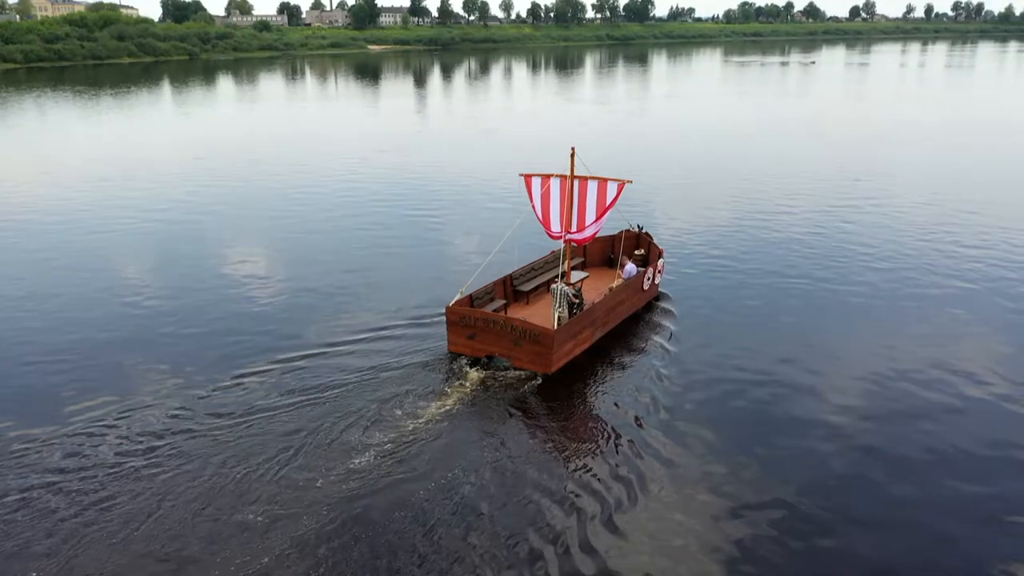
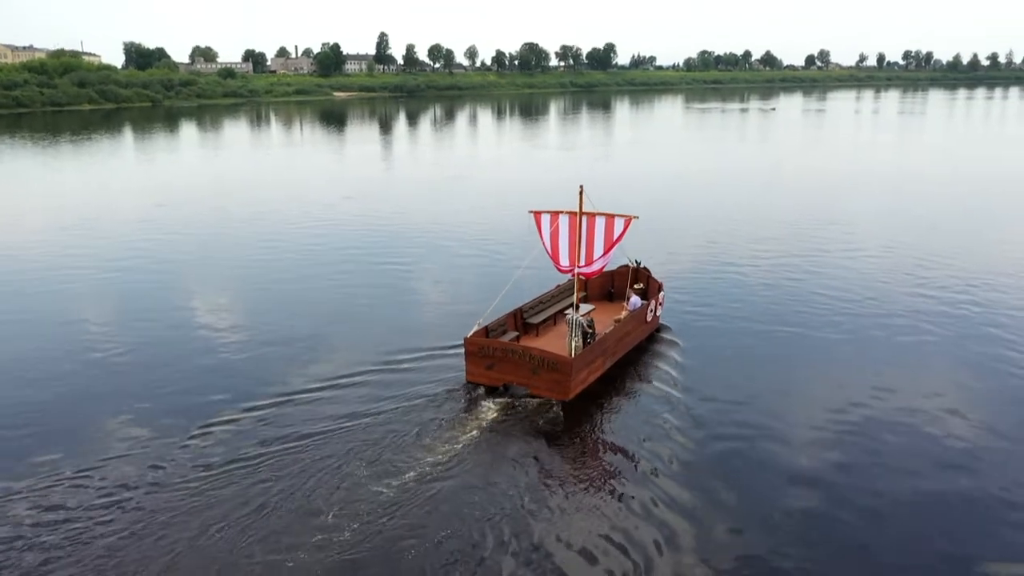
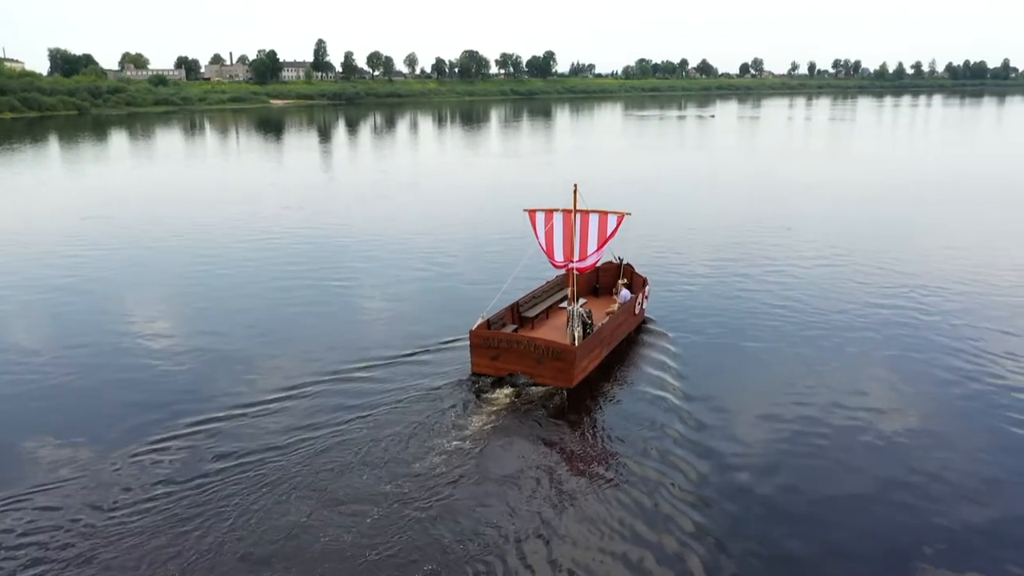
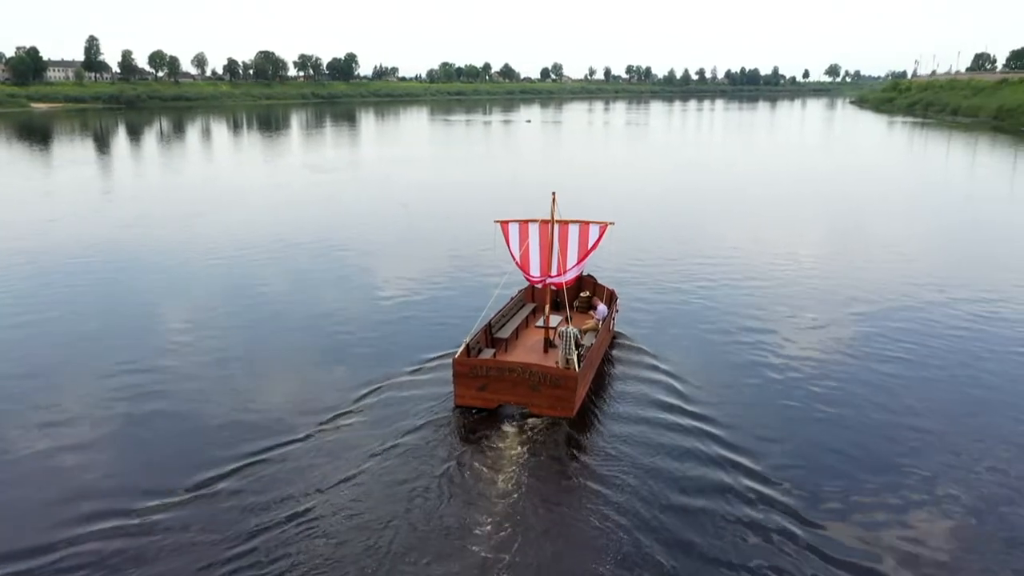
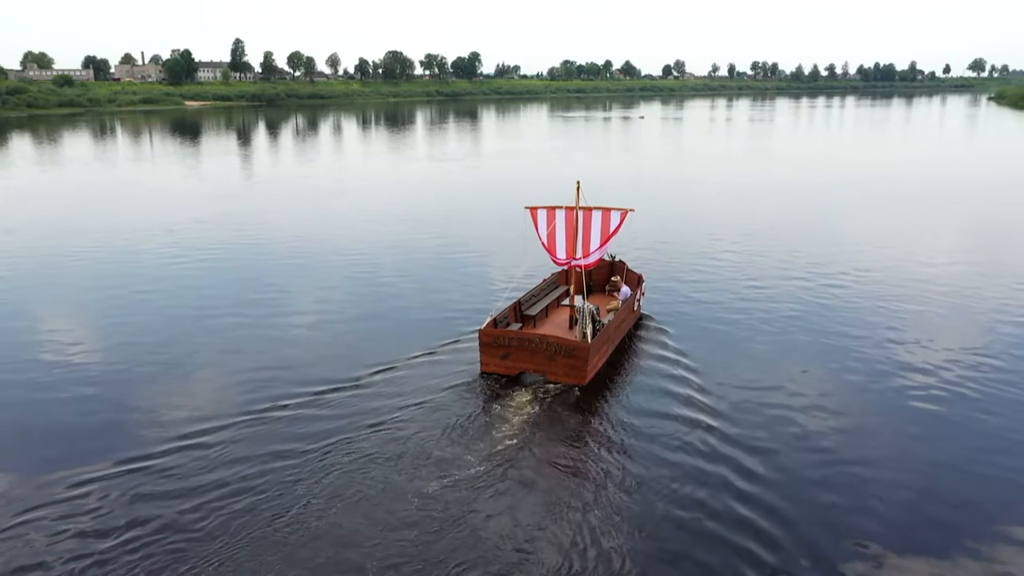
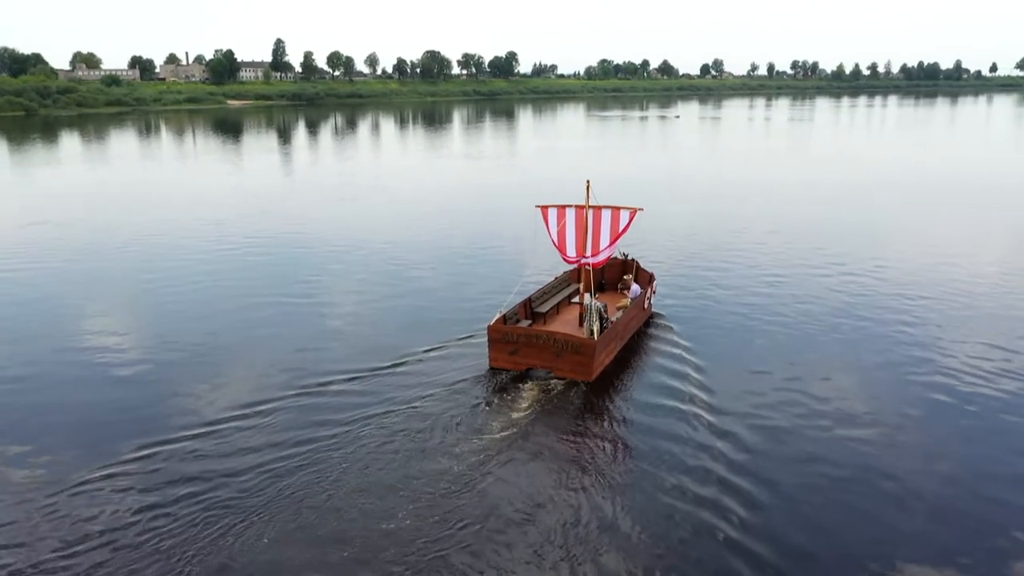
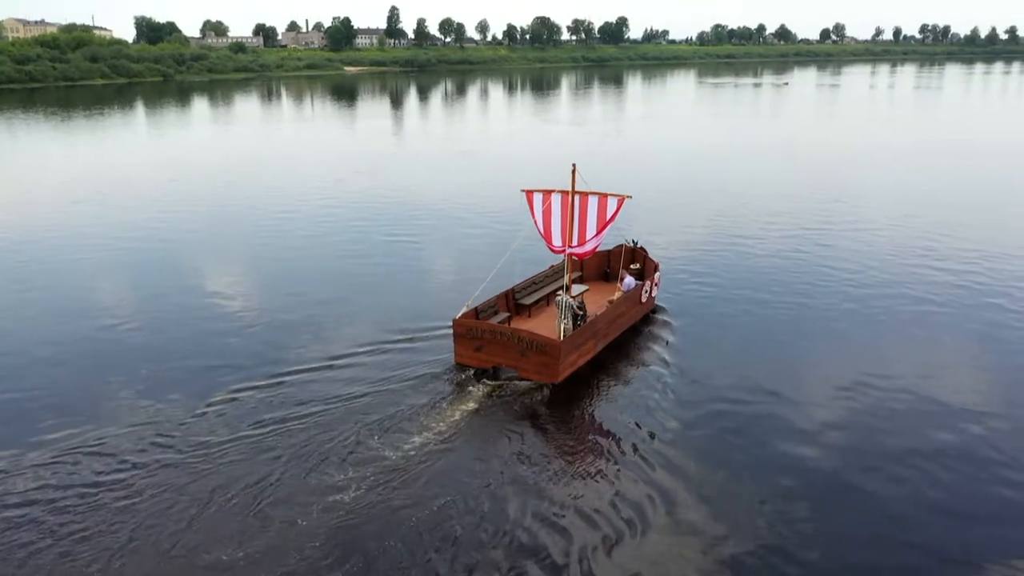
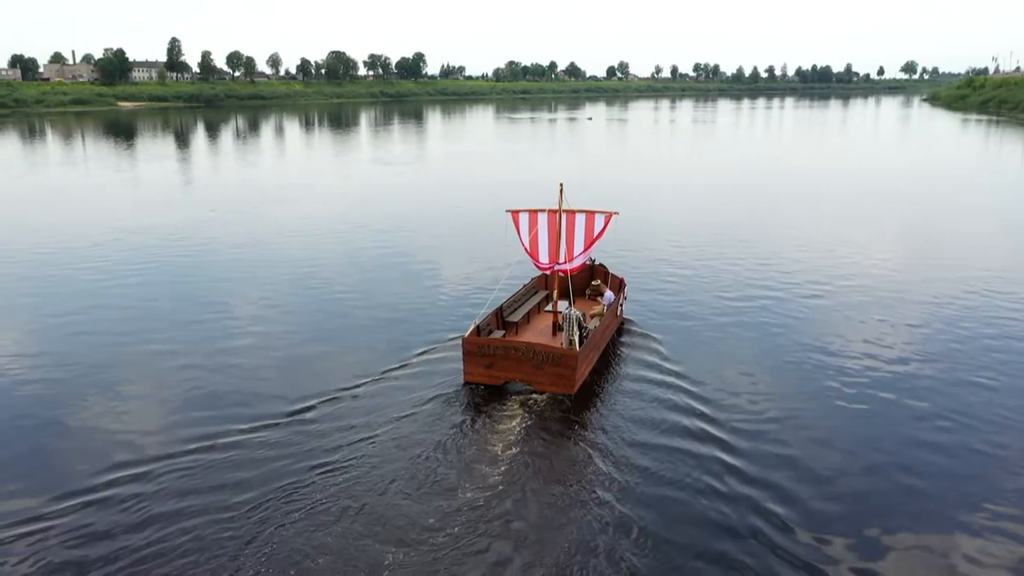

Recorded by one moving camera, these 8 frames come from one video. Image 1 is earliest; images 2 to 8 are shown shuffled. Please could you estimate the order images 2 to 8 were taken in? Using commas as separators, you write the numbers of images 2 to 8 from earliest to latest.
7, 2, 3, 6, 5, 8, 4
